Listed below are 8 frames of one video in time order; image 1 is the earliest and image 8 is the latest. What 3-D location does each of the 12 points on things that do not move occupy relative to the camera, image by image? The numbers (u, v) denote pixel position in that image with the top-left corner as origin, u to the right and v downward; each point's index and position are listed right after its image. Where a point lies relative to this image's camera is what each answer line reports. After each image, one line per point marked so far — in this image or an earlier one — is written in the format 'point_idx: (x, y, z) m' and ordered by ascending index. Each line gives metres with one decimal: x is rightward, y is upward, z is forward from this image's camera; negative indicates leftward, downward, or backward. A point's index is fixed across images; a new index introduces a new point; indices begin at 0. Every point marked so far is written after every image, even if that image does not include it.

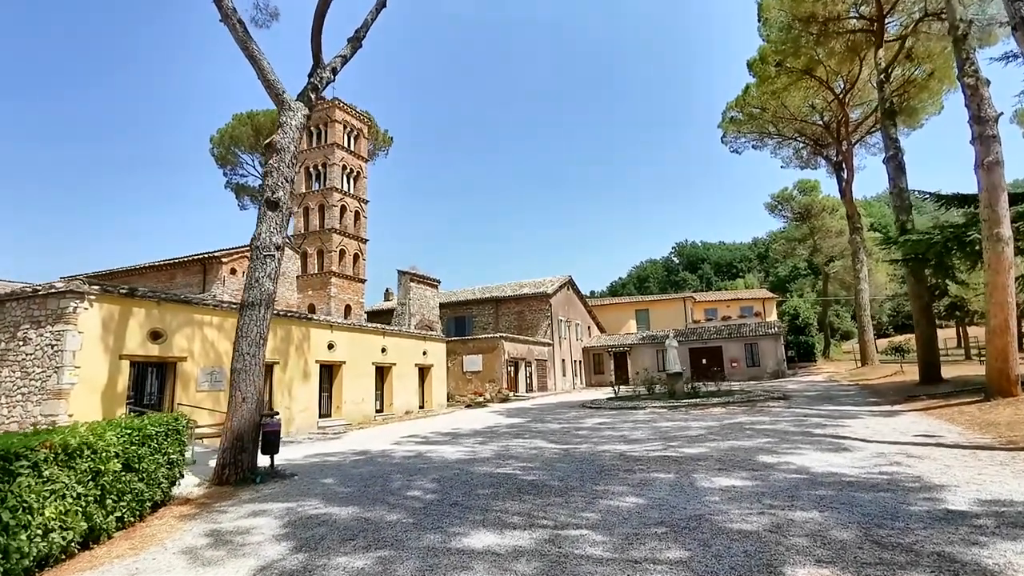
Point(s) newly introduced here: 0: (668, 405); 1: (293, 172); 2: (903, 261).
0: (+4.2, -3.2, +15.2) m
1: (-3.0, +1.6, +7.7) m
2: (+9.7, +0.7, +13.9) m
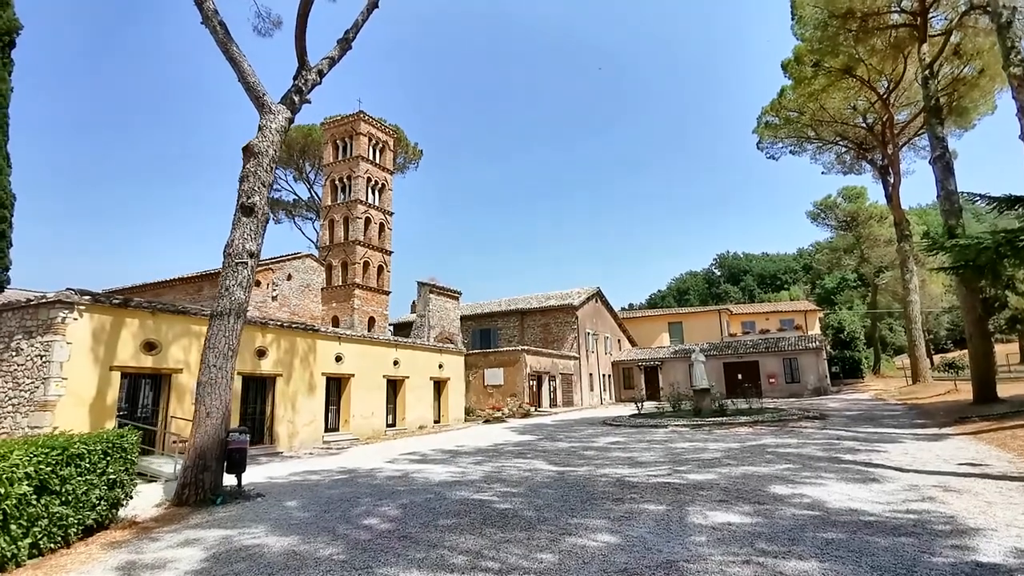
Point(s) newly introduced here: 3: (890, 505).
0: (+4.6, -3.4, +14.2) m
1: (-3.2, +1.5, +7.4) m
2: (+9.9, +0.4, +12.7) m
3: (+3.5, -2.0, +5.2) m
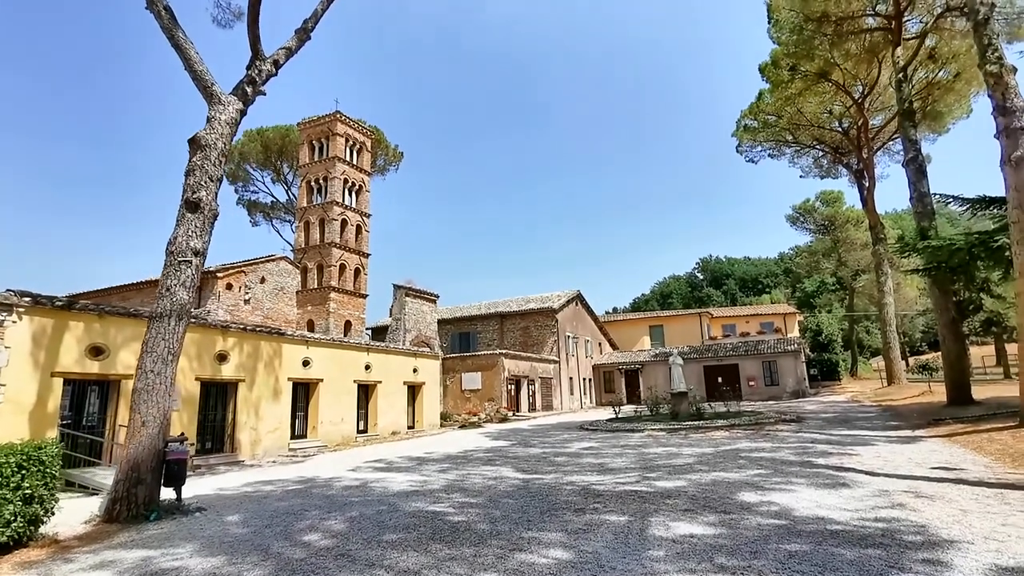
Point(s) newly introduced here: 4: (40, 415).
0: (+3.9, -3.5, +14.0) m
1: (-3.6, +1.4, +7.0) m
2: (+9.3, +0.4, +12.6) m
3: (+3.1, -2.0, +5.0) m
4: (-7.0, -1.9, +8.3) m
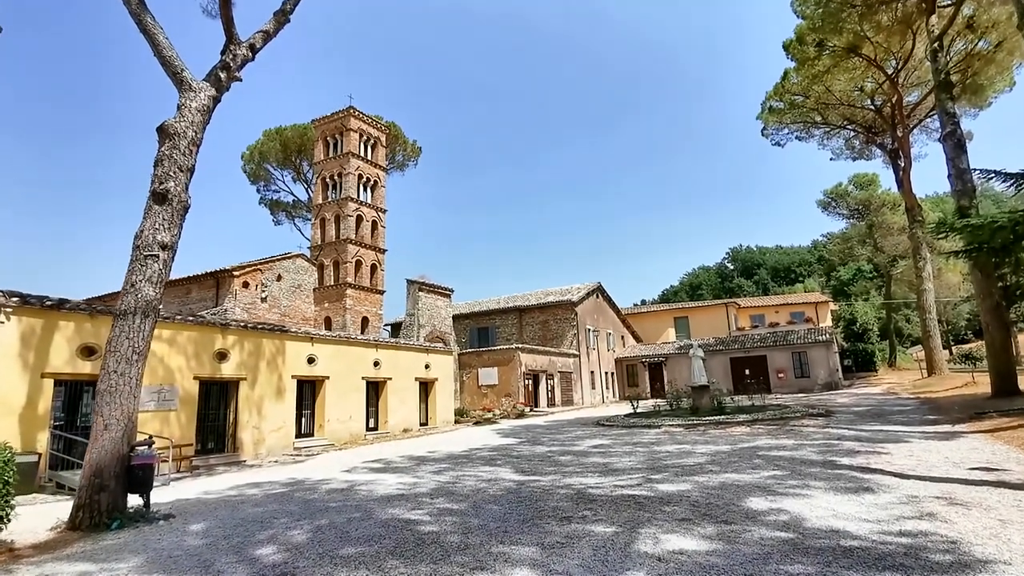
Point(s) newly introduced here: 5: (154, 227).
0: (+4.2, -3.2, +13.4) m
1: (-3.8, +1.5, +6.7) m
2: (+9.4, +0.7, +11.6) m
3: (+2.9, -1.9, +4.4) m
4: (-7.0, -1.9, +8.2) m
5: (-4.0, +0.7, +6.3) m
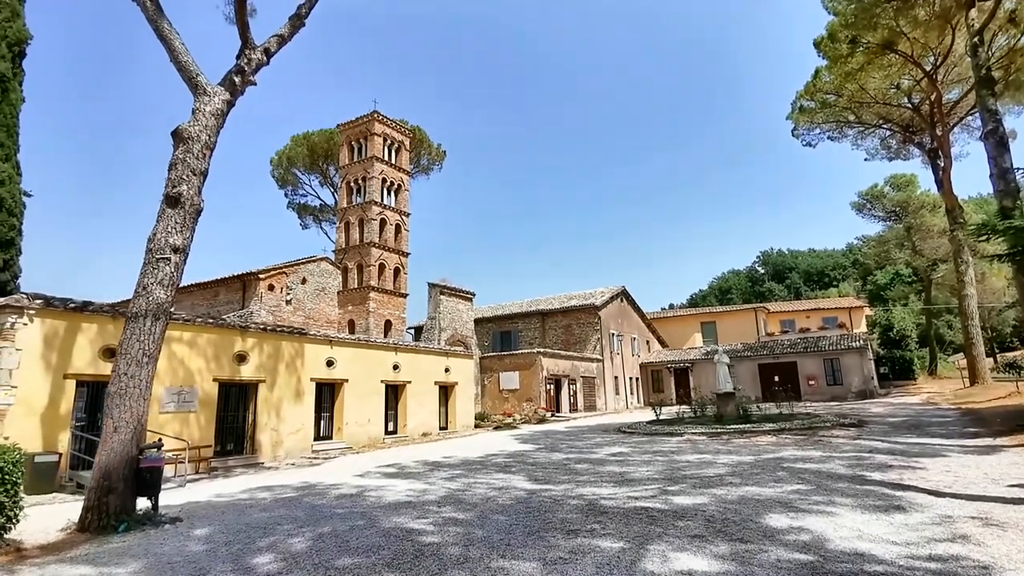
0: (+4.6, -3.3, +13.0) m
1: (-3.7, +1.5, +6.7) m
2: (+9.8, +0.6, +11.0) m
3: (+2.9, -1.9, +4.1) m
4: (-6.8, -1.9, +8.3) m
5: (-3.9, +0.7, +6.3) m
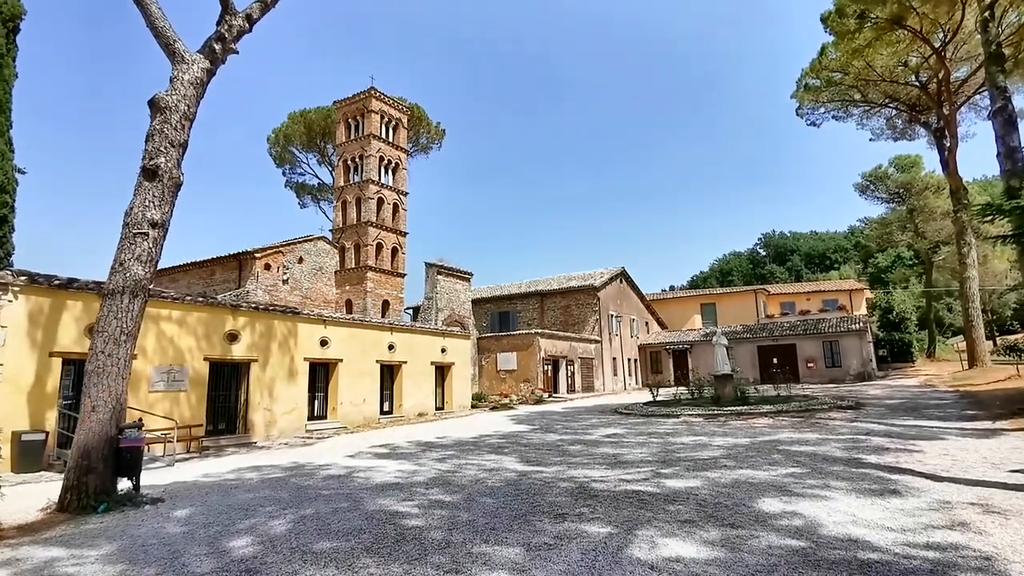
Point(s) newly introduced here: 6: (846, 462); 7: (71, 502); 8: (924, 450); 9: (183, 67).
0: (+4.5, -2.9, +12.9) m
1: (-3.8, +1.7, +6.4) m
2: (+9.7, +1.0, +10.8) m
3: (+2.8, -1.7, +3.9) m
4: (-7.0, -1.6, +8.2) m
5: (-4.0, +0.9, +6.1) m
6: (+4.1, -2.1, +6.8) m
7: (-4.2, -2.0, +5.3) m
8: (+5.5, -2.1, +7.4) m
9: (-3.9, +2.6, +6.6) m
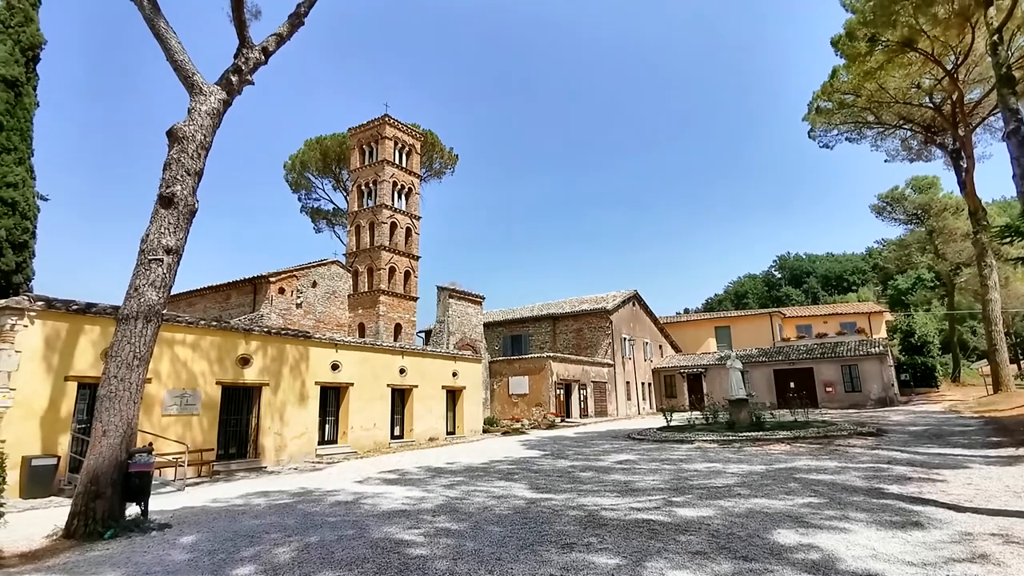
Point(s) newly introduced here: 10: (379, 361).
0: (+4.7, -3.4, +12.6) m
1: (-3.7, +1.4, +6.6) m
2: (+9.9, +0.6, +10.6) m
3: (+2.8, -1.9, +3.8) m
4: (-6.8, -1.9, +8.3) m
5: (-3.9, +0.6, +6.2) m
6: (+4.2, -2.4, +6.6) m
7: (-4.1, -2.3, +5.3) m
8: (+5.6, -2.5, +7.2) m
9: (-3.8, +2.3, +6.8) m
10: (-3.5, -1.9, +14.5) m
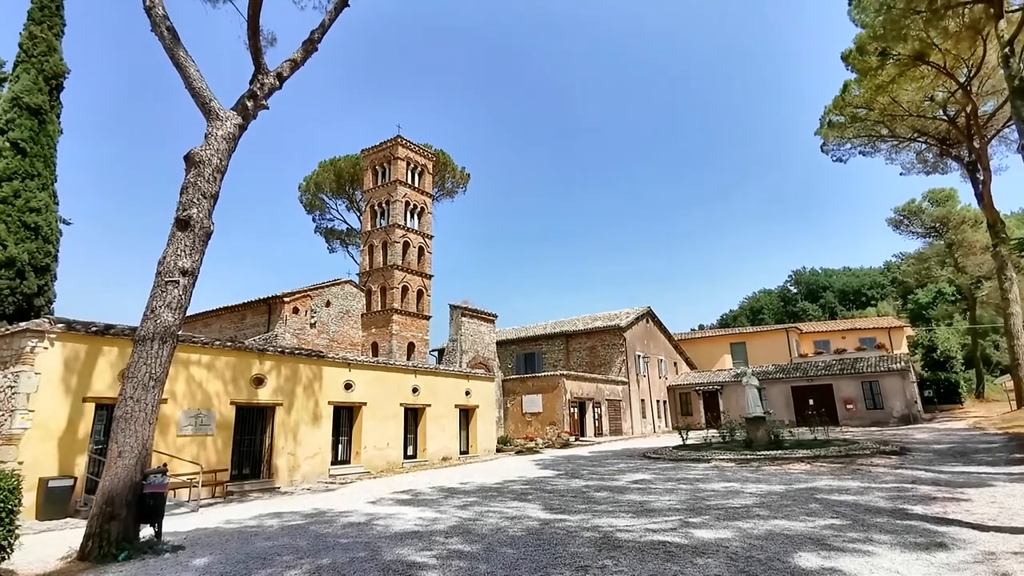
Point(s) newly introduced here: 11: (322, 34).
0: (+5.0, -3.8, +12.4) m
1: (-3.6, +1.2, +6.7) m
2: (+10.1, +0.3, +10.4) m
3: (+2.9, -2.0, +3.7) m
4: (-6.6, -2.3, +8.4) m
5: (-3.8, +0.4, +6.3) m
6: (+4.3, -2.6, +6.4) m
7: (-4.0, -2.5, +5.3) m
8: (+5.7, -2.6, +7.0) m
9: (-3.6, +2.0, +6.9) m
10: (-3.1, -2.4, +14.5) m
11: (-2.8, +3.7, +8.1) m
